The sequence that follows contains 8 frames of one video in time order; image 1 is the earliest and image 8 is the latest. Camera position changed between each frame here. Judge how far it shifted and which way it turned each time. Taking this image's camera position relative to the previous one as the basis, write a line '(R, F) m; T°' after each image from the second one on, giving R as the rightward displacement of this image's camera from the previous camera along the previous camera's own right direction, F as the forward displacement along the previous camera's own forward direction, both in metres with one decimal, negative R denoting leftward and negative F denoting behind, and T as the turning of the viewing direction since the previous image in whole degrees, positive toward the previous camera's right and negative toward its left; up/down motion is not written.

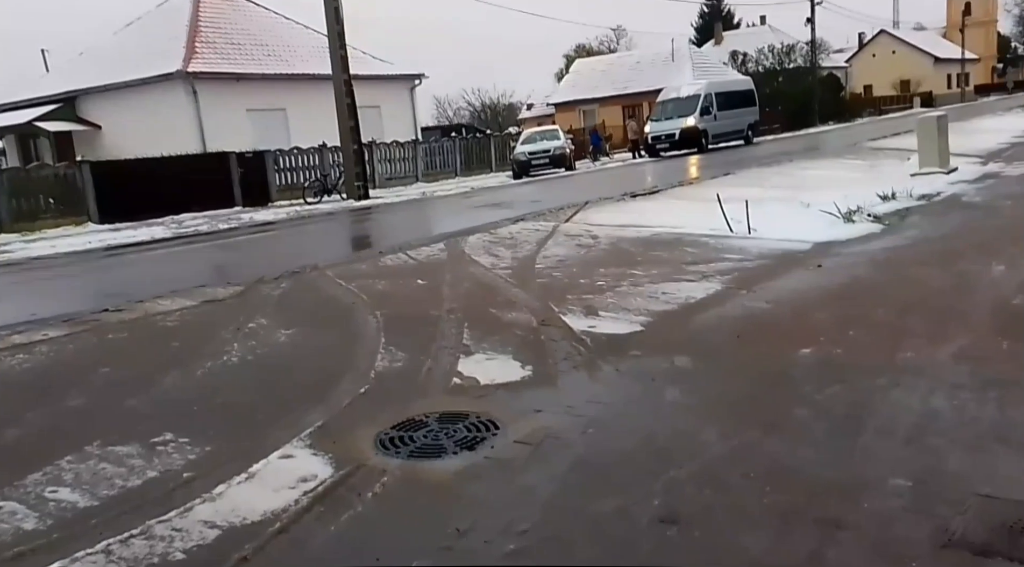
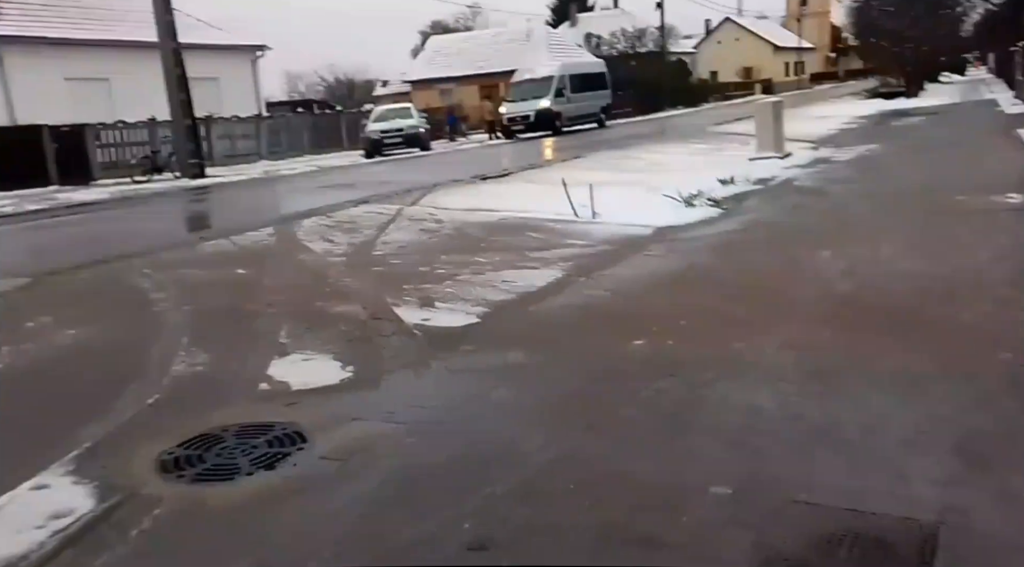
(+0.2, +0.4) m; +9°
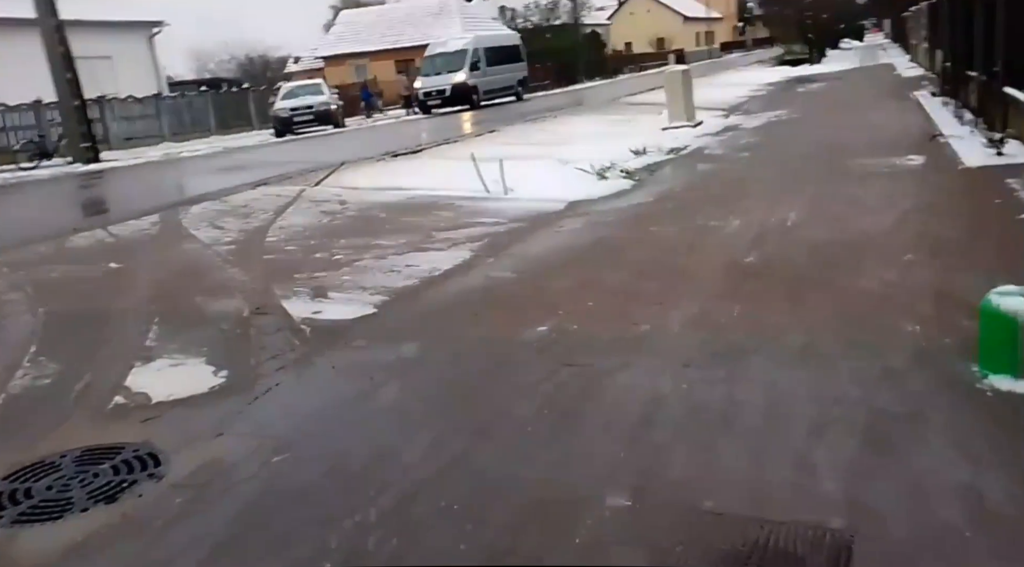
(+0.2, +0.4) m; +5°
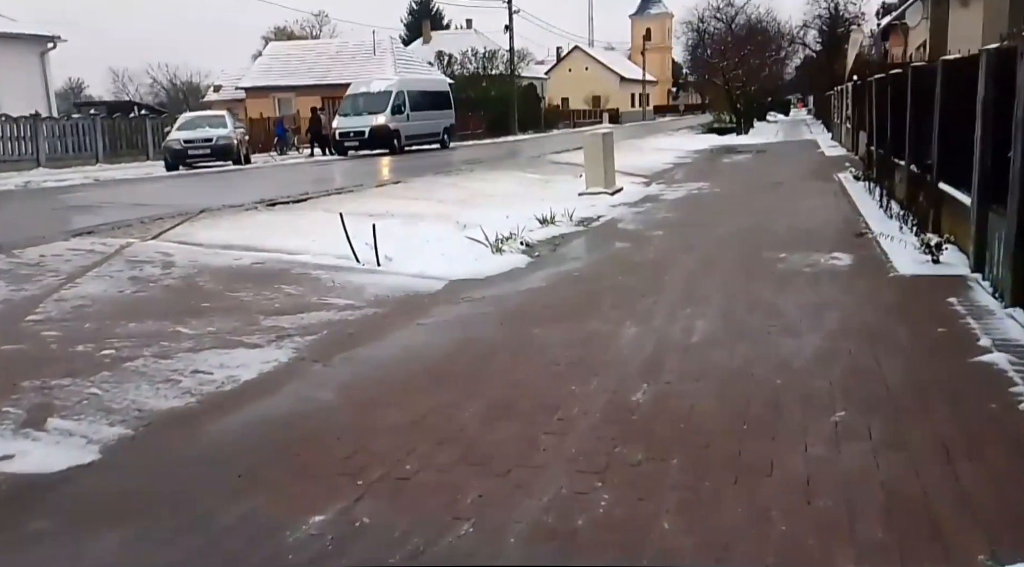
(+0.7, +1.9) m; +4°
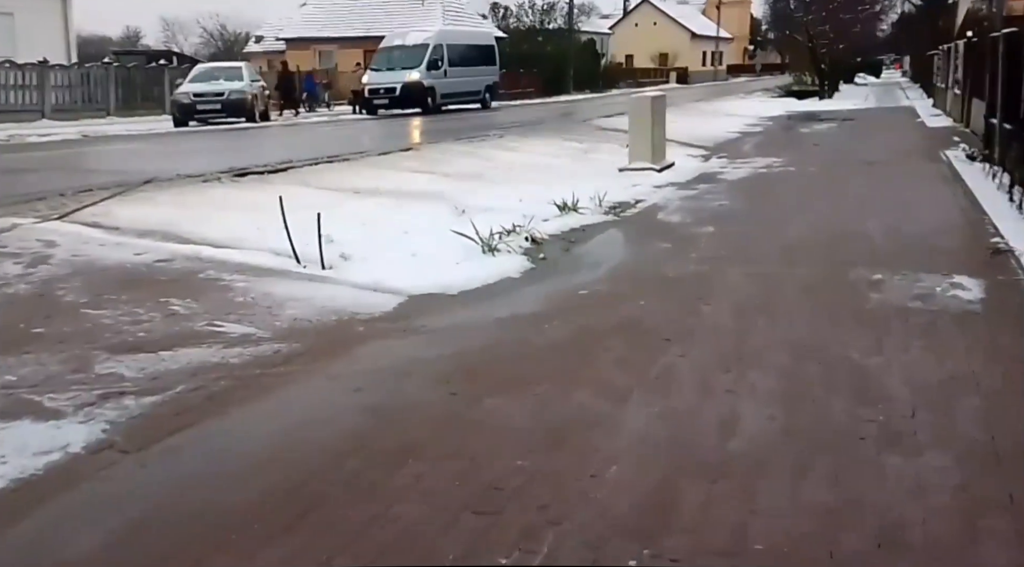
(+0.6, +2.6) m; -4°
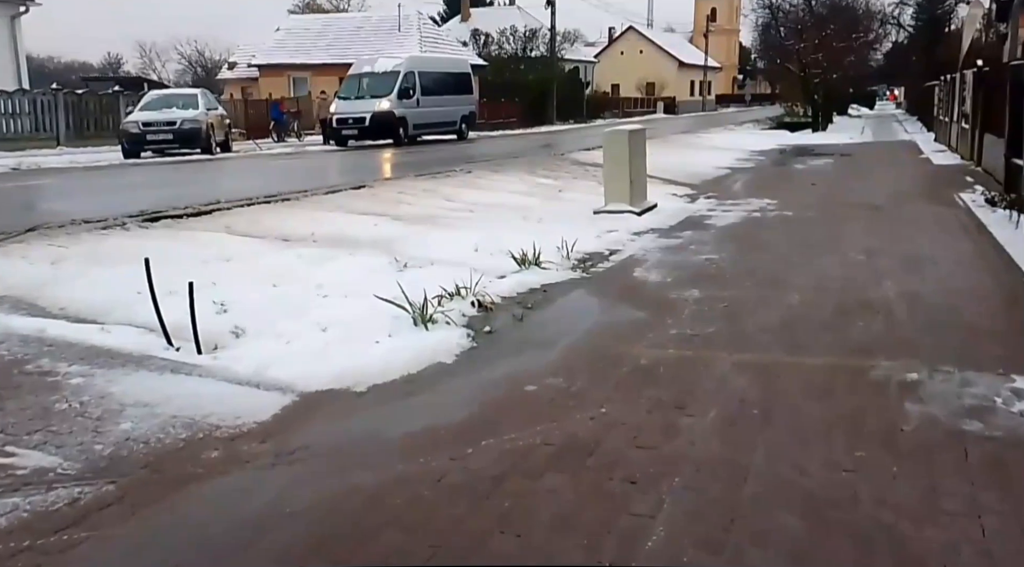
(+0.4, +1.6) m; +1°
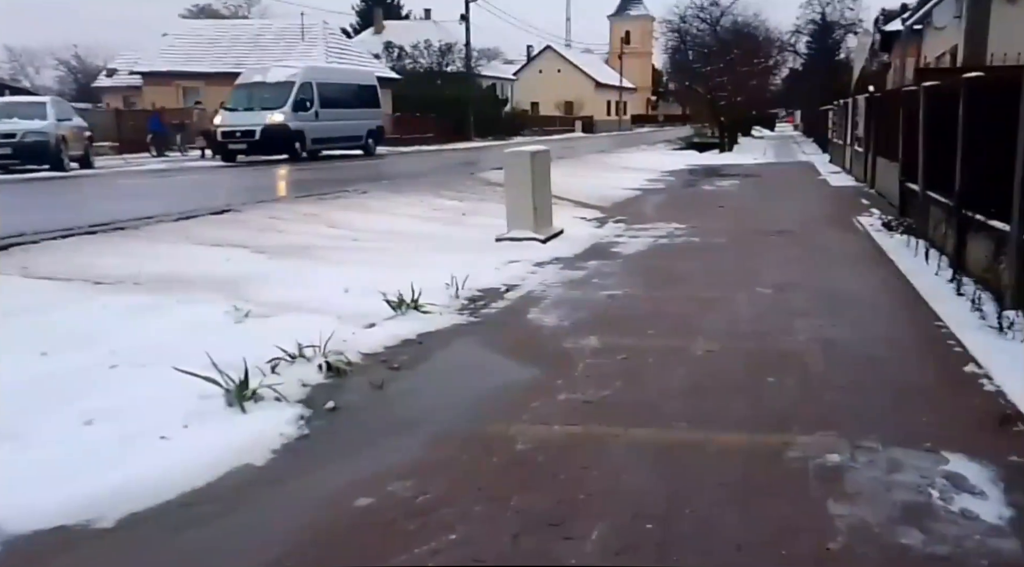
(+0.4, +1.1) m; +5°
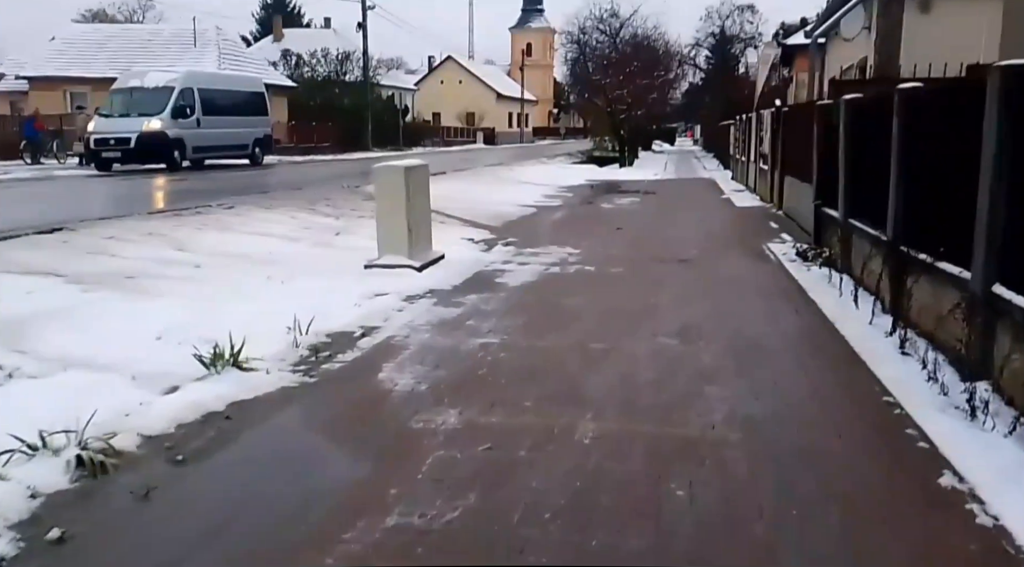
(+0.4, +1.5) m; +6°
